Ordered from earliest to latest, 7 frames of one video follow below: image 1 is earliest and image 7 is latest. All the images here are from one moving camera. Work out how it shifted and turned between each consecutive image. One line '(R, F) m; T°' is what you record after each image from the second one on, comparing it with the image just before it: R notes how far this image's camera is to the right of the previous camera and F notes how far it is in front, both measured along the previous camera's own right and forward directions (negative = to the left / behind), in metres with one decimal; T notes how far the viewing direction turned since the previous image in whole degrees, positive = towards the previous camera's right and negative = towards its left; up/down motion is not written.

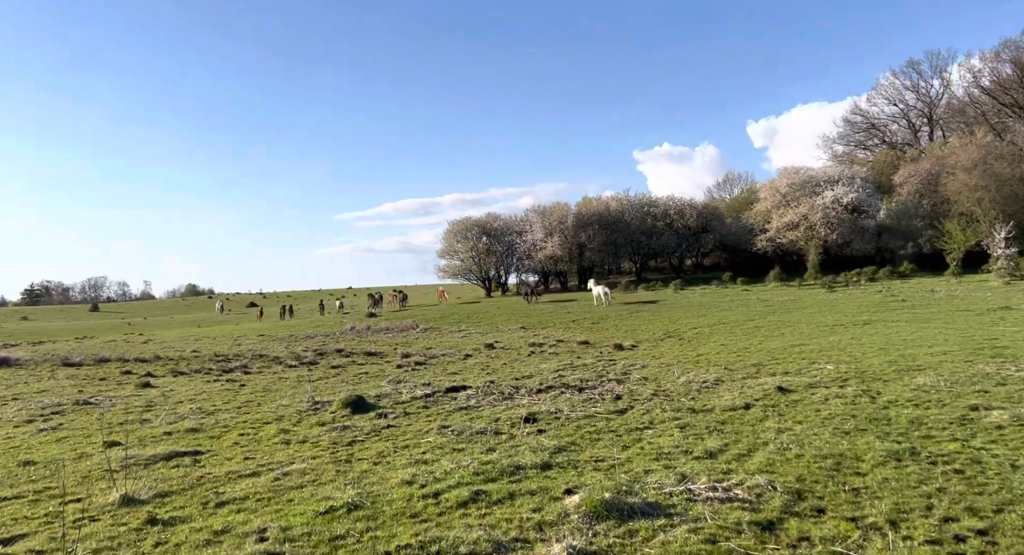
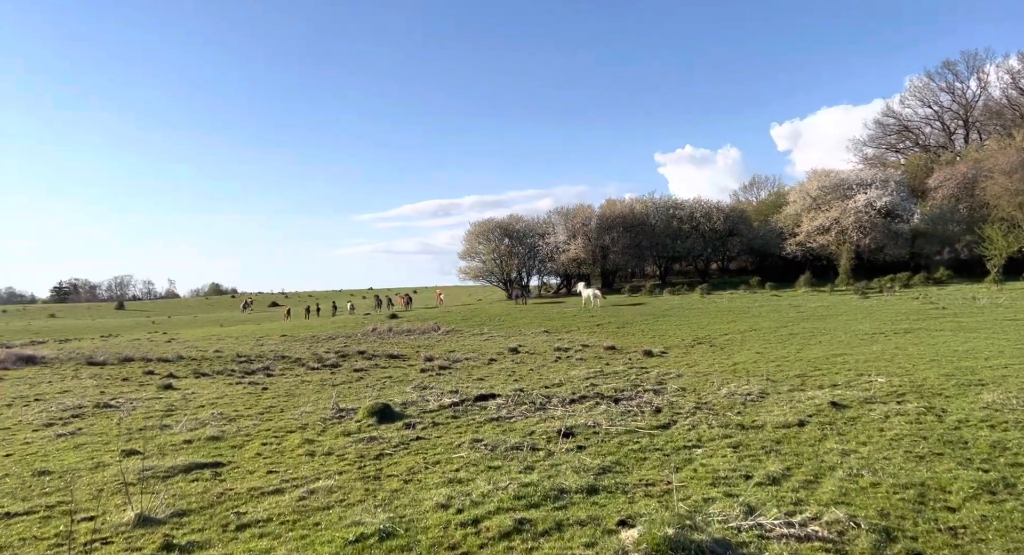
(-0.3, +0.7) m; -1°
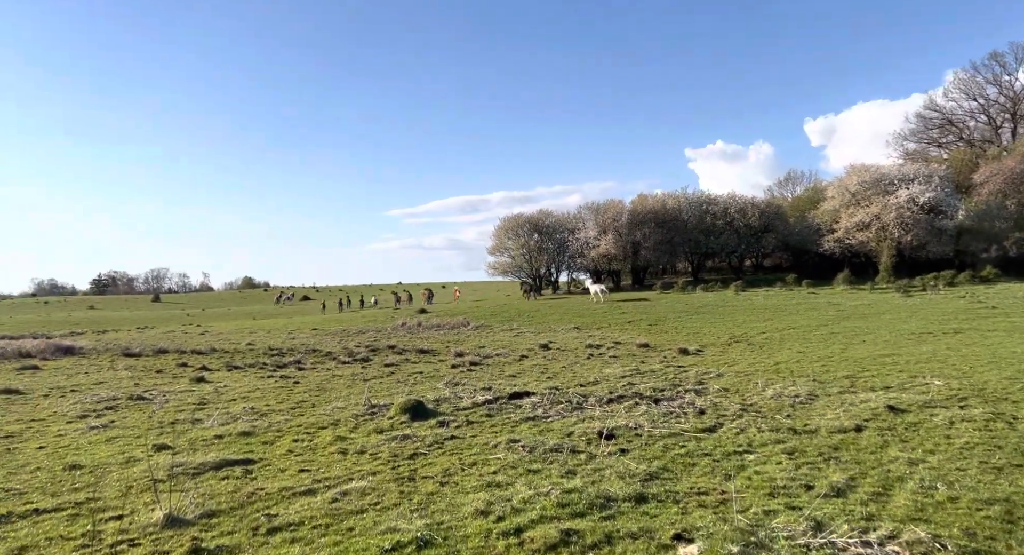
(-0.2, +0.5) m; -2°
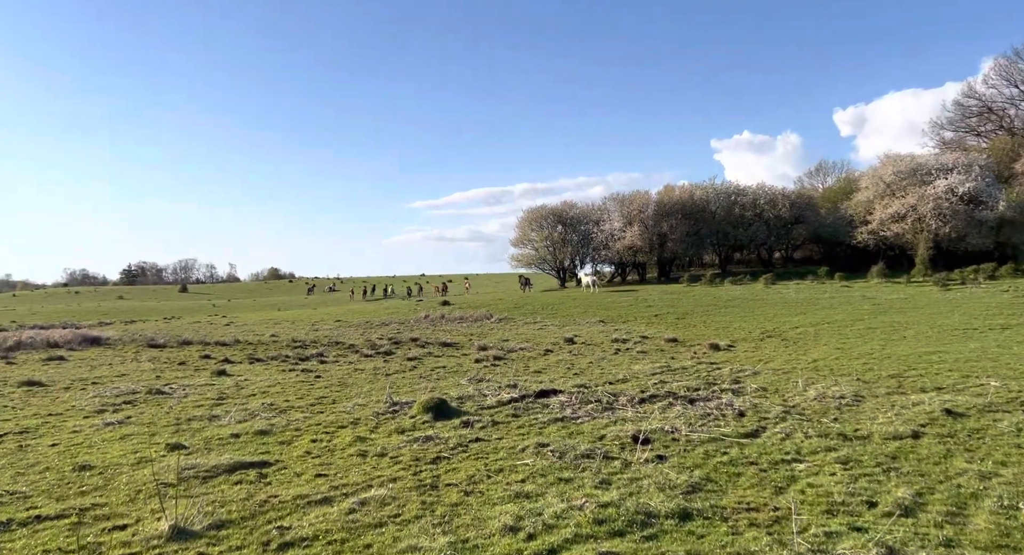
(-0.1, +0.7) m; -2°
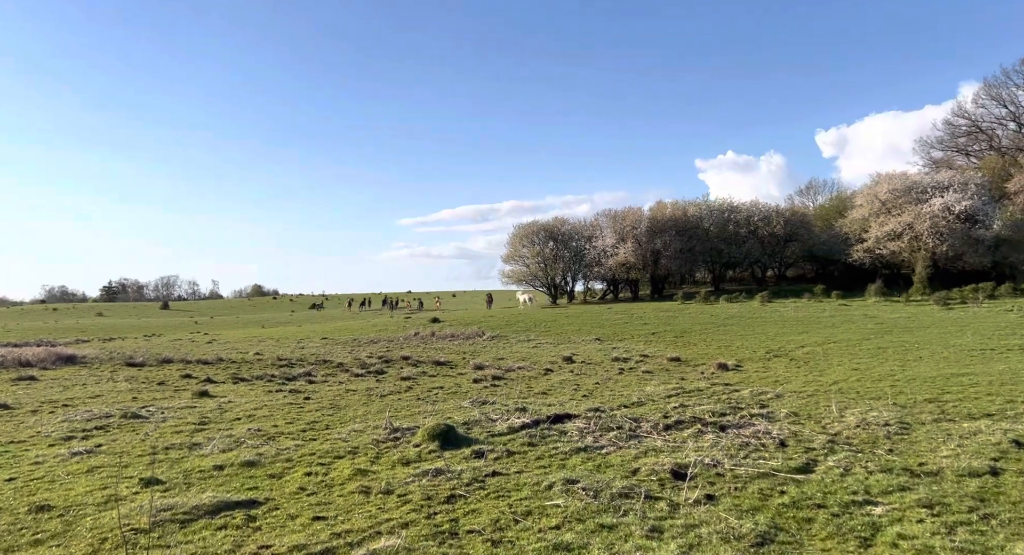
(-0.5, +1.3) m; +1°
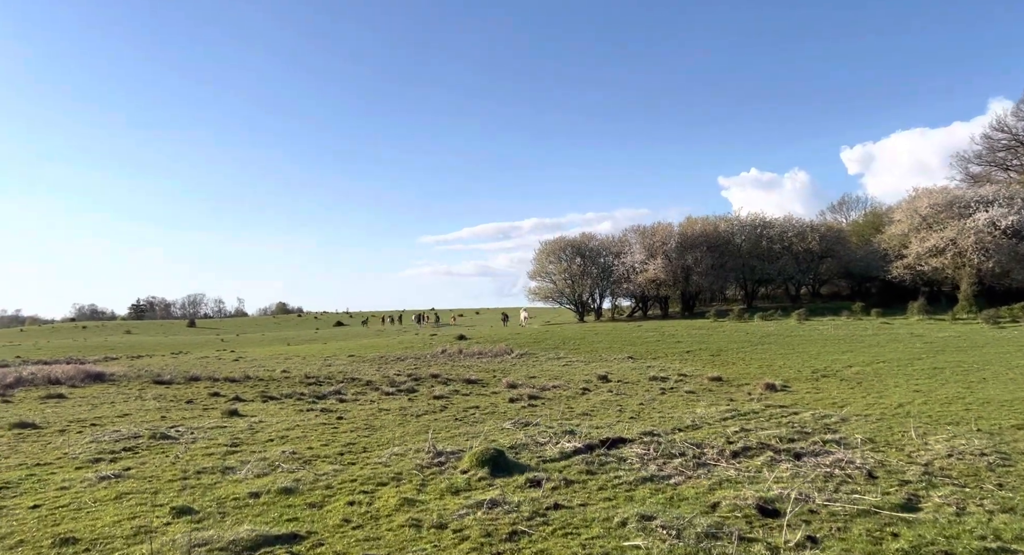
(-0.5, +0.9) m; -2°
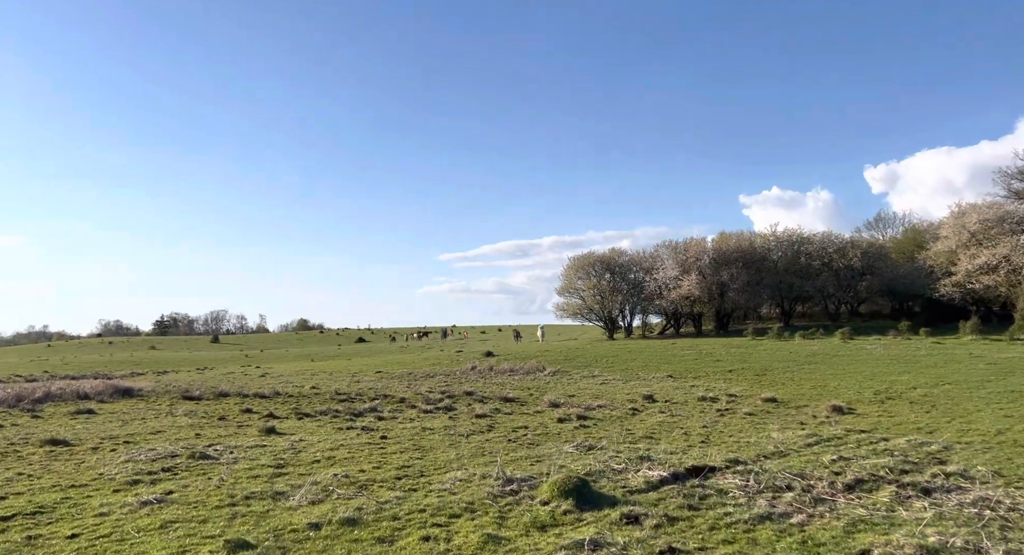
(-1.0, +1.3) m; -1°
